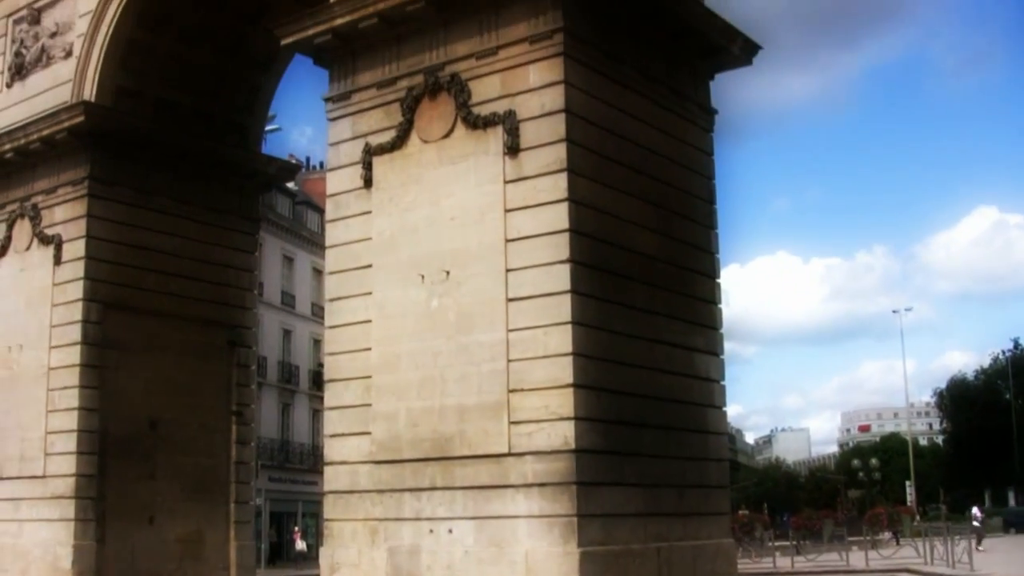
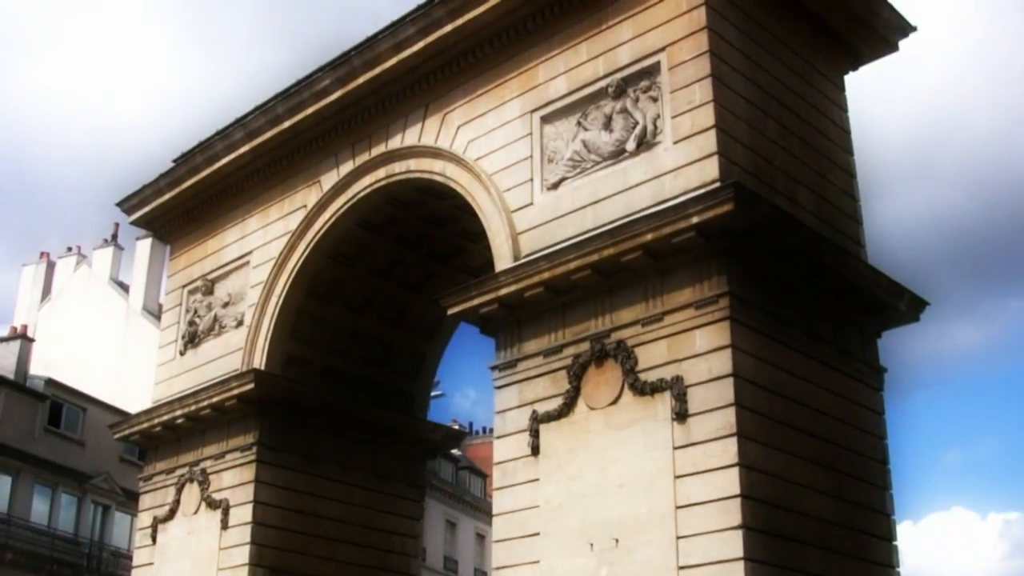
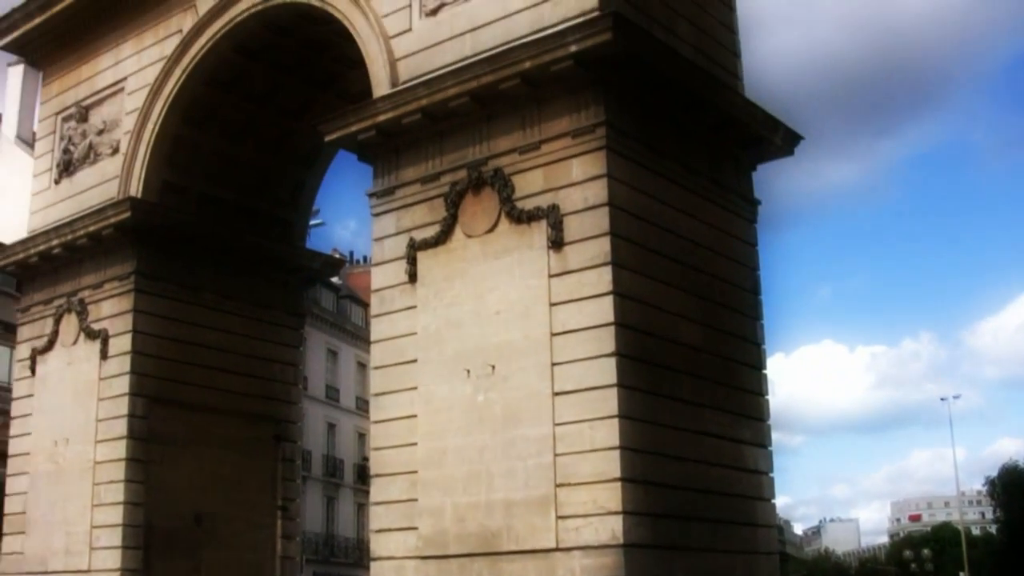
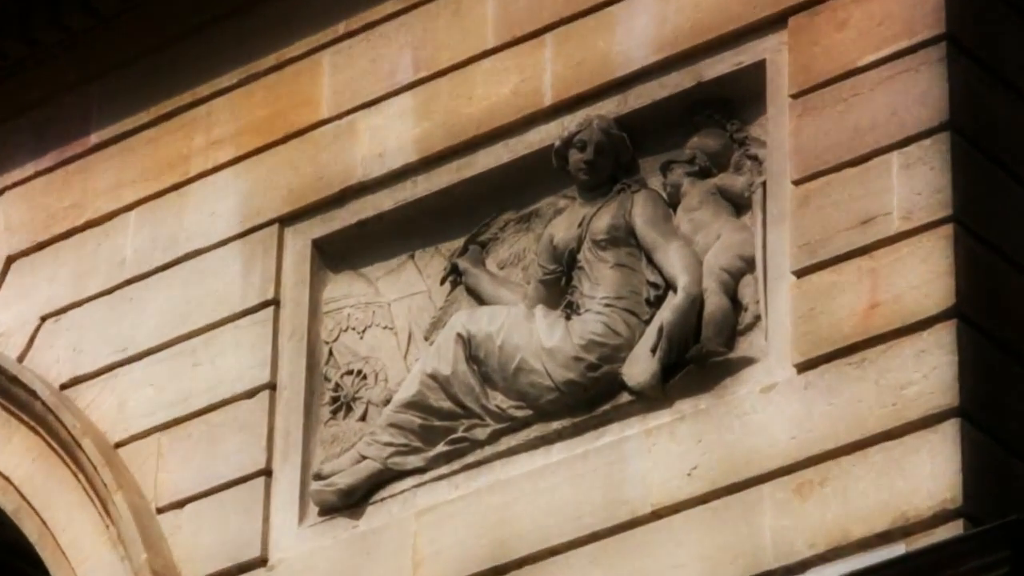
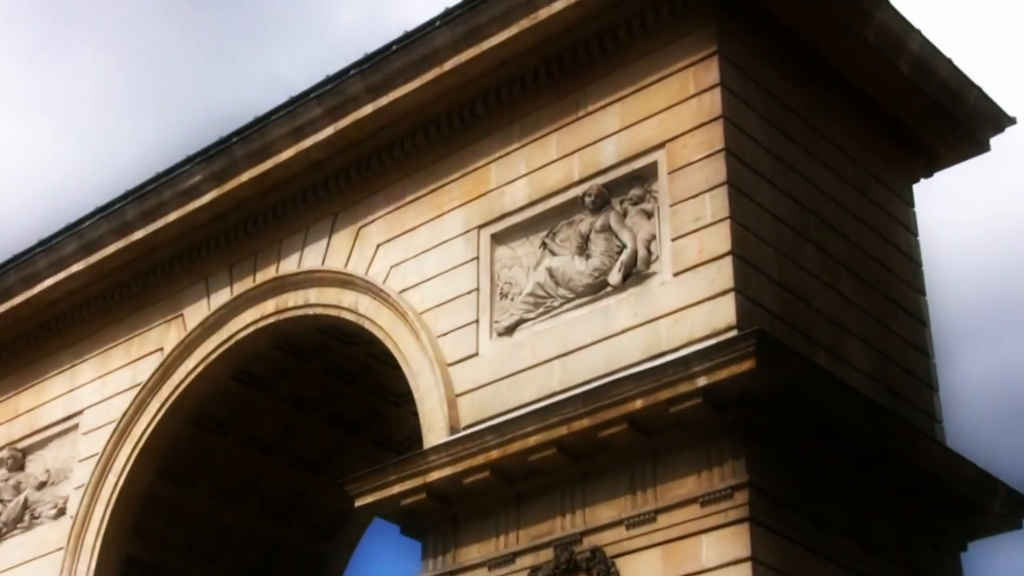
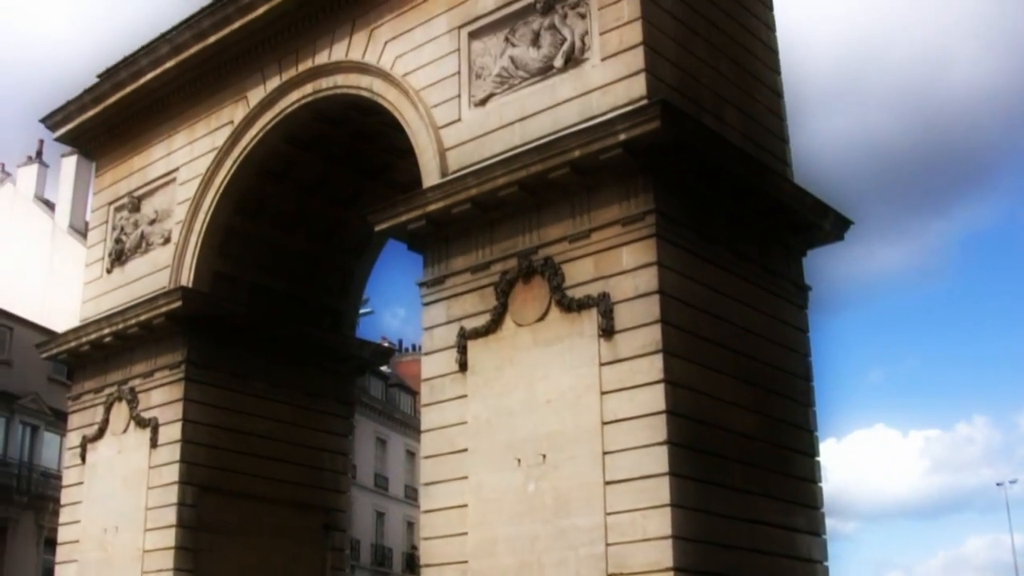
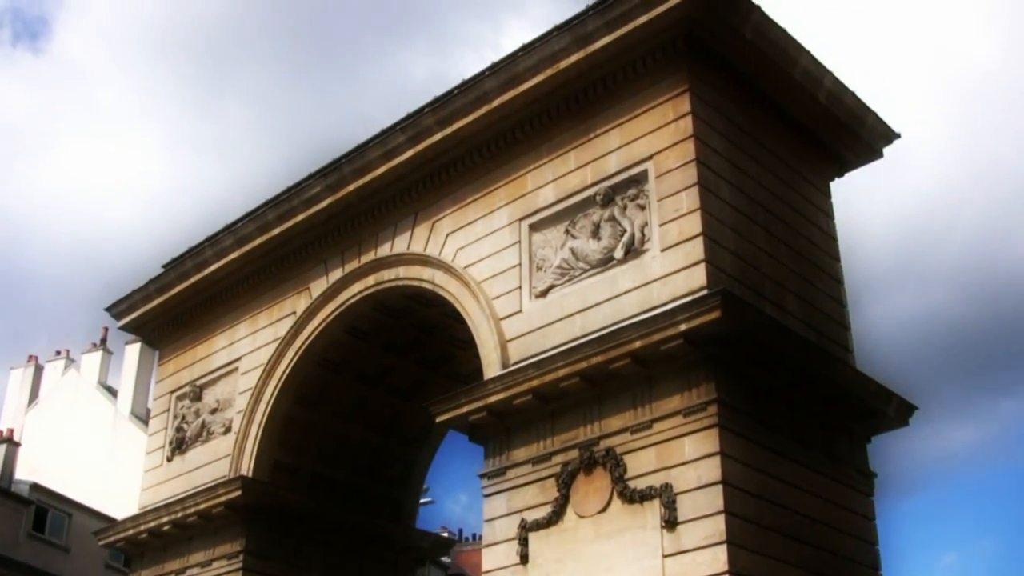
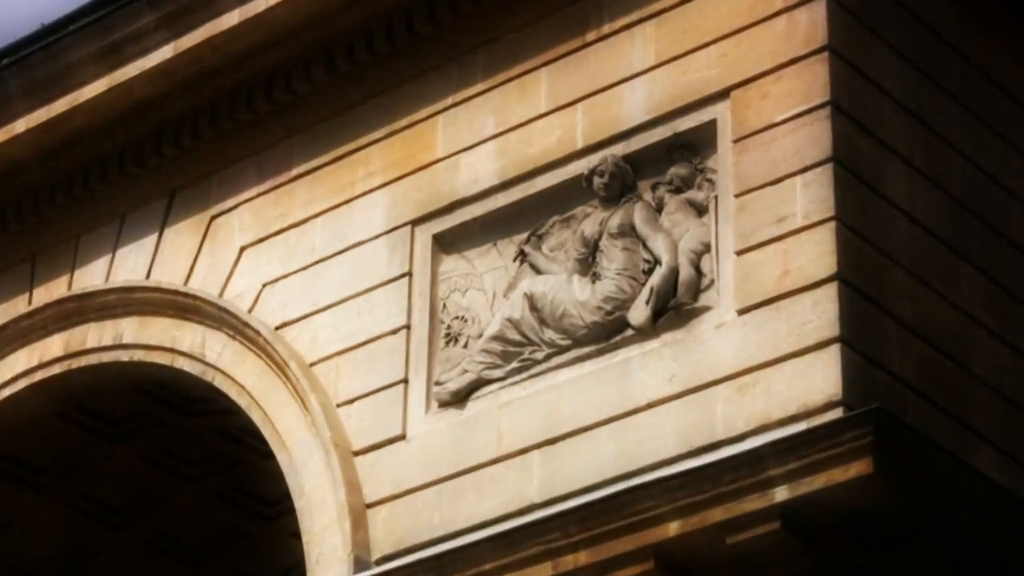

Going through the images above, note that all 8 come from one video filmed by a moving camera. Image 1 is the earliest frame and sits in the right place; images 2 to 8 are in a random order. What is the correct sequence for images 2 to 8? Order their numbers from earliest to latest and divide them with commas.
3, 6, 2, 7, 5, 8, 4
